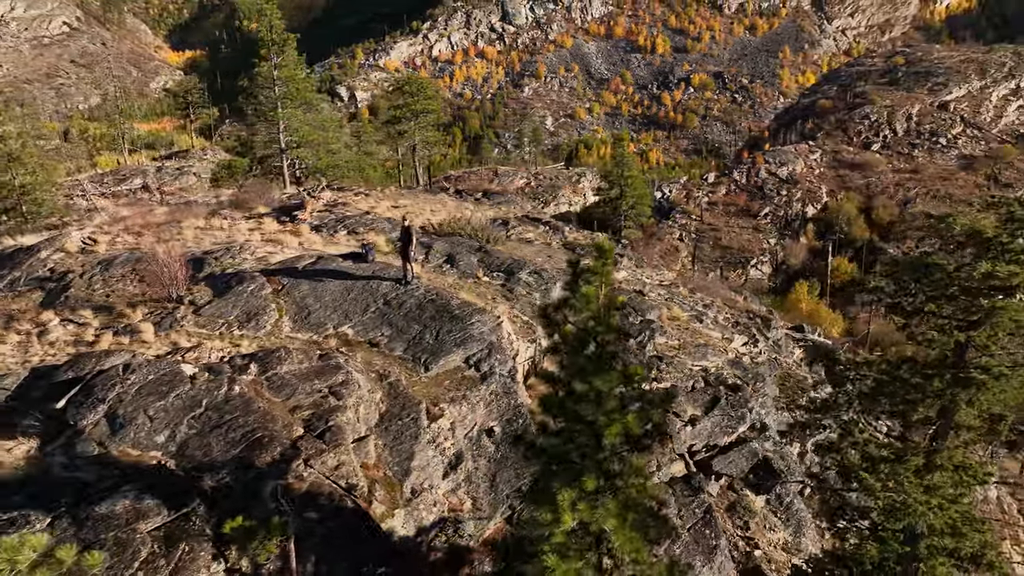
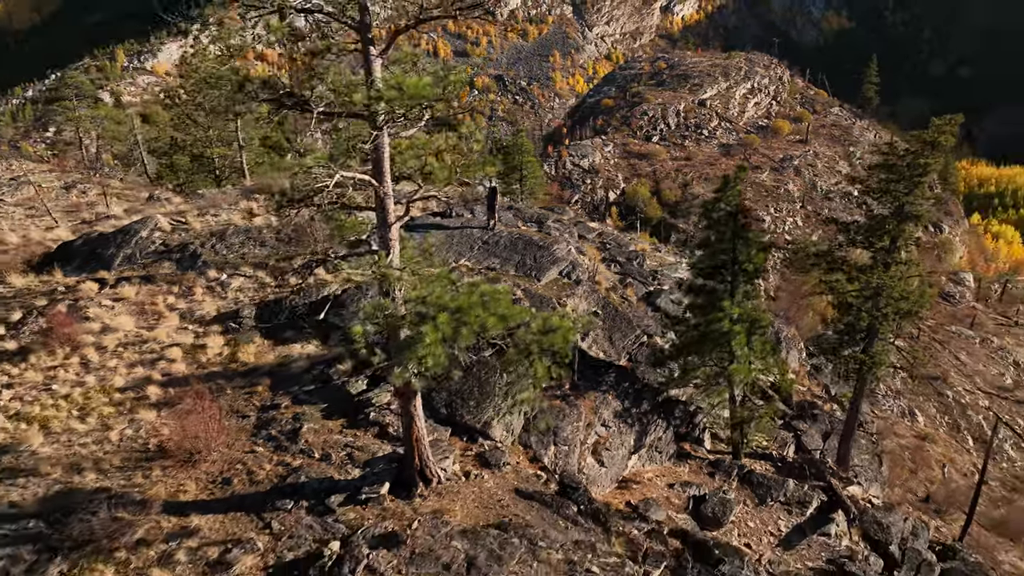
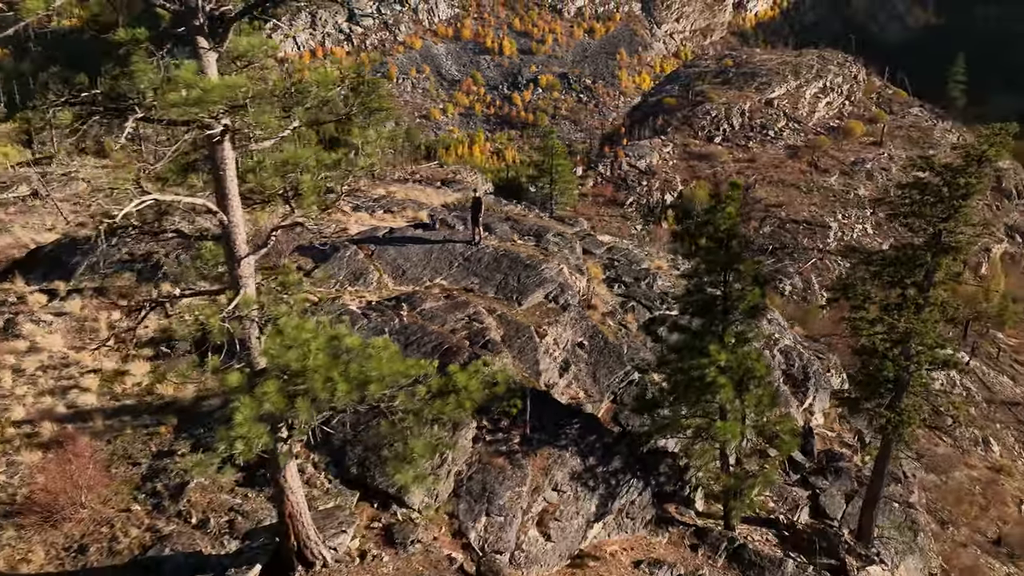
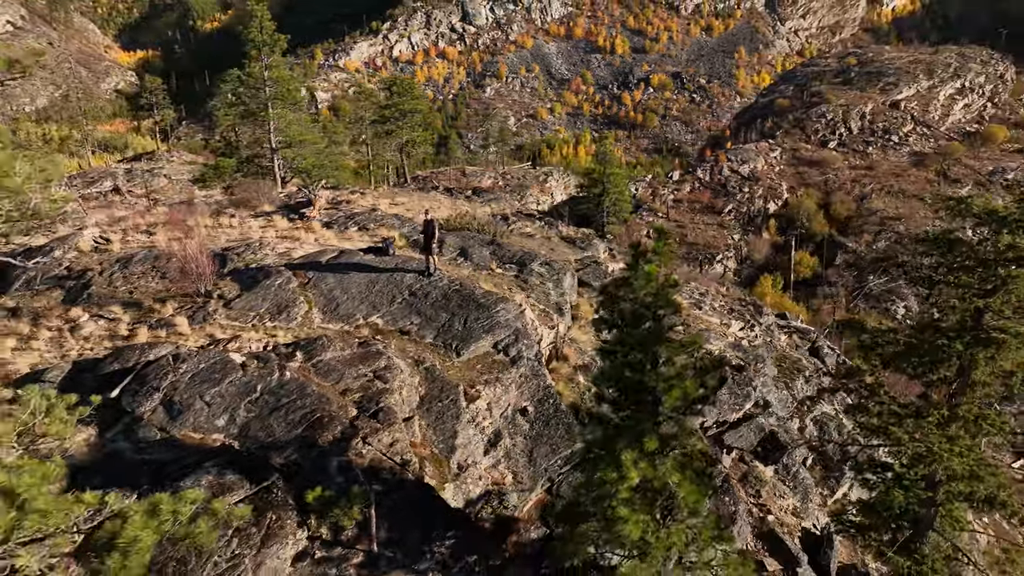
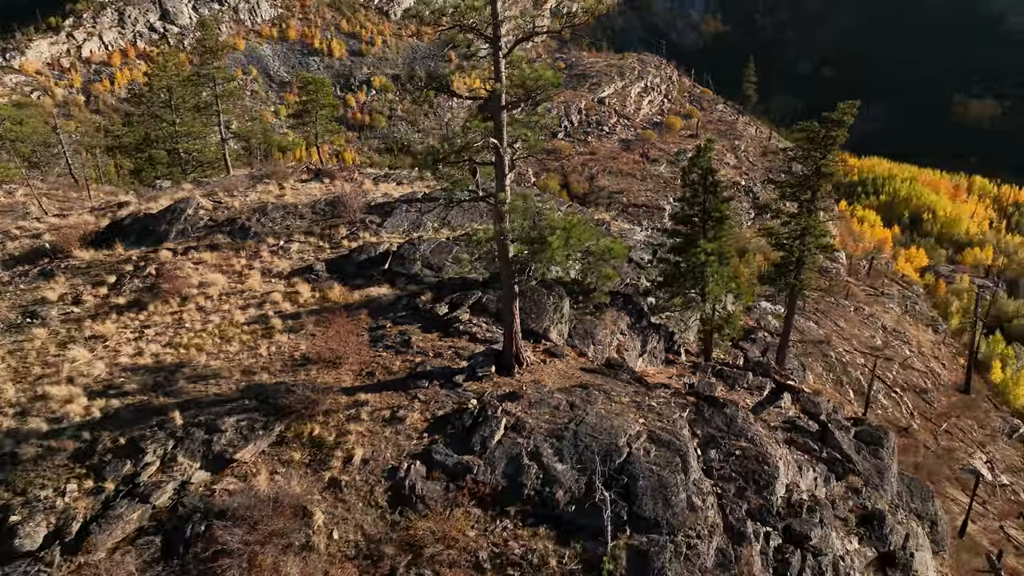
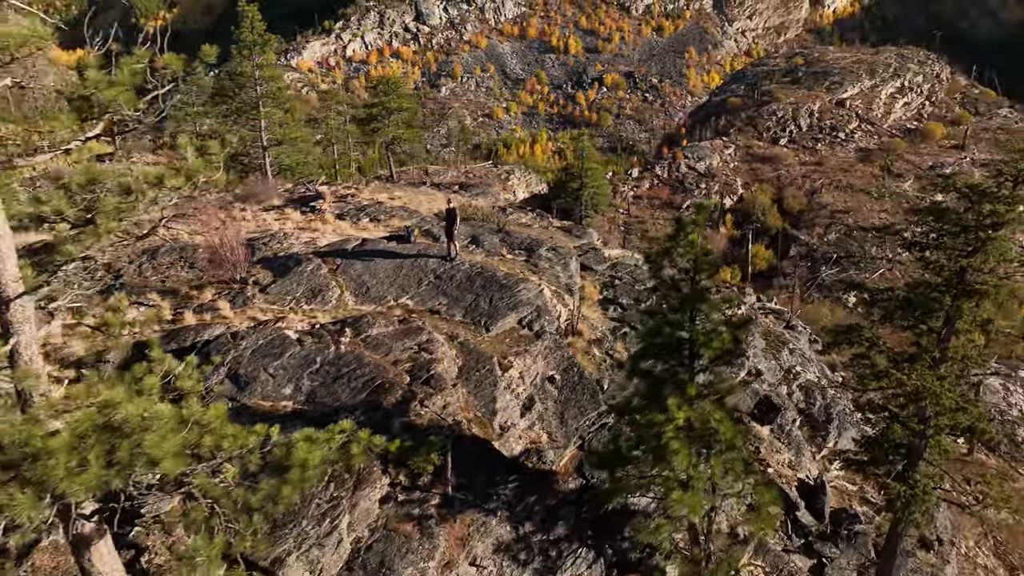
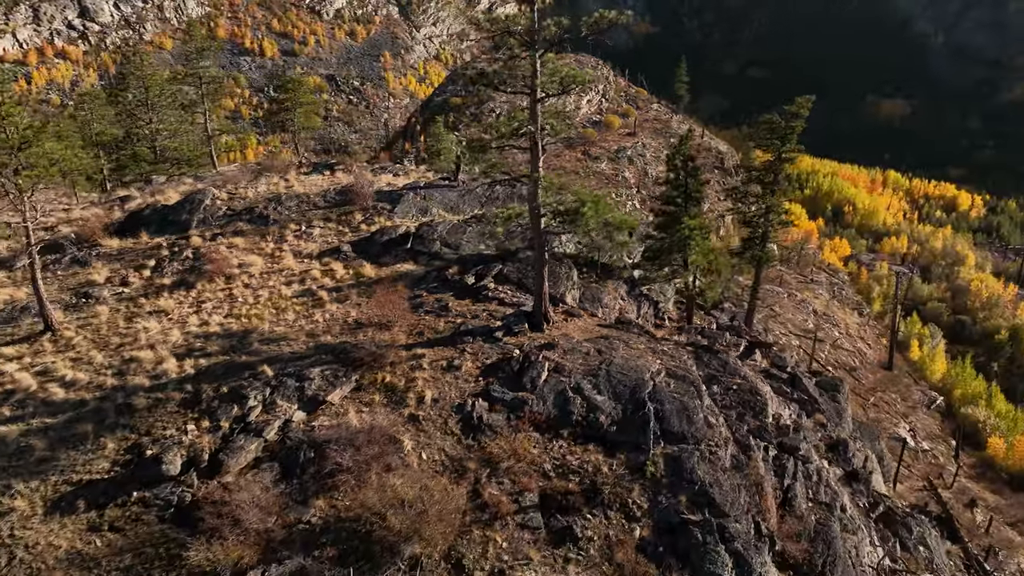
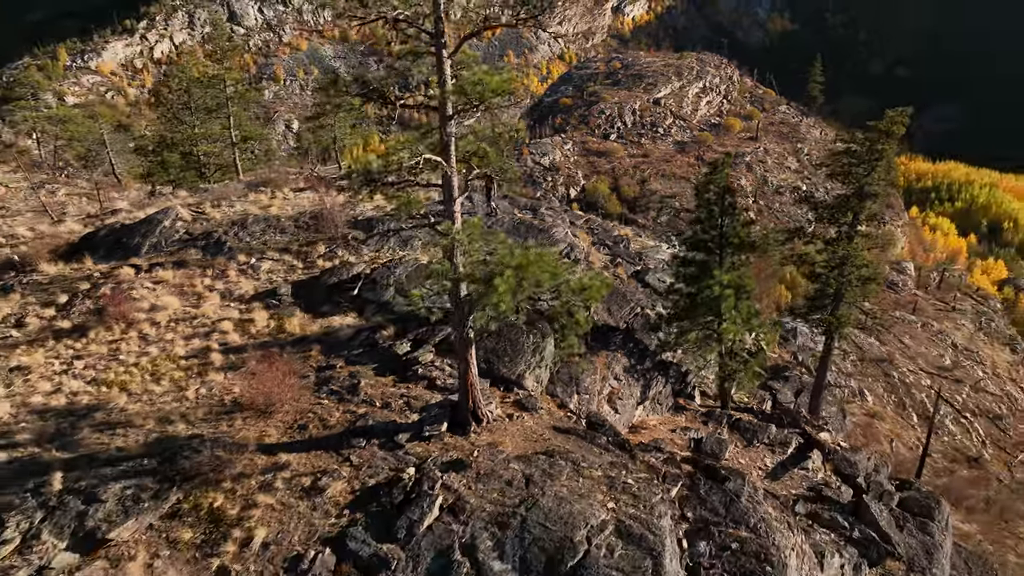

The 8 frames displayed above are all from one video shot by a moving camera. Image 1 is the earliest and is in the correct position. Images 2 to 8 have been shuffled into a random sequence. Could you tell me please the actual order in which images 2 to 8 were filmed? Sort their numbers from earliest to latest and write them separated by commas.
4, 6, 3, 2, 8, 5, 7
